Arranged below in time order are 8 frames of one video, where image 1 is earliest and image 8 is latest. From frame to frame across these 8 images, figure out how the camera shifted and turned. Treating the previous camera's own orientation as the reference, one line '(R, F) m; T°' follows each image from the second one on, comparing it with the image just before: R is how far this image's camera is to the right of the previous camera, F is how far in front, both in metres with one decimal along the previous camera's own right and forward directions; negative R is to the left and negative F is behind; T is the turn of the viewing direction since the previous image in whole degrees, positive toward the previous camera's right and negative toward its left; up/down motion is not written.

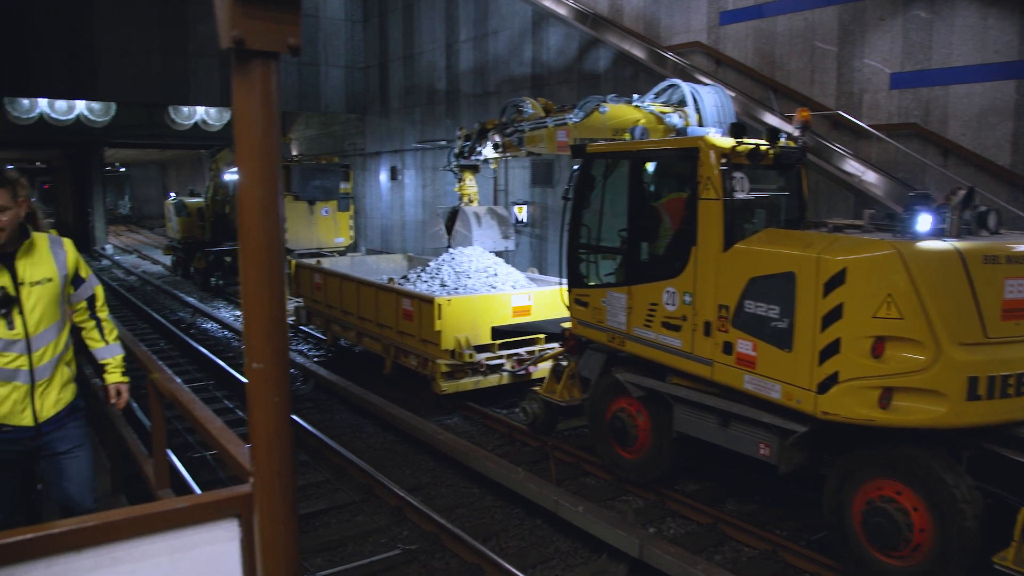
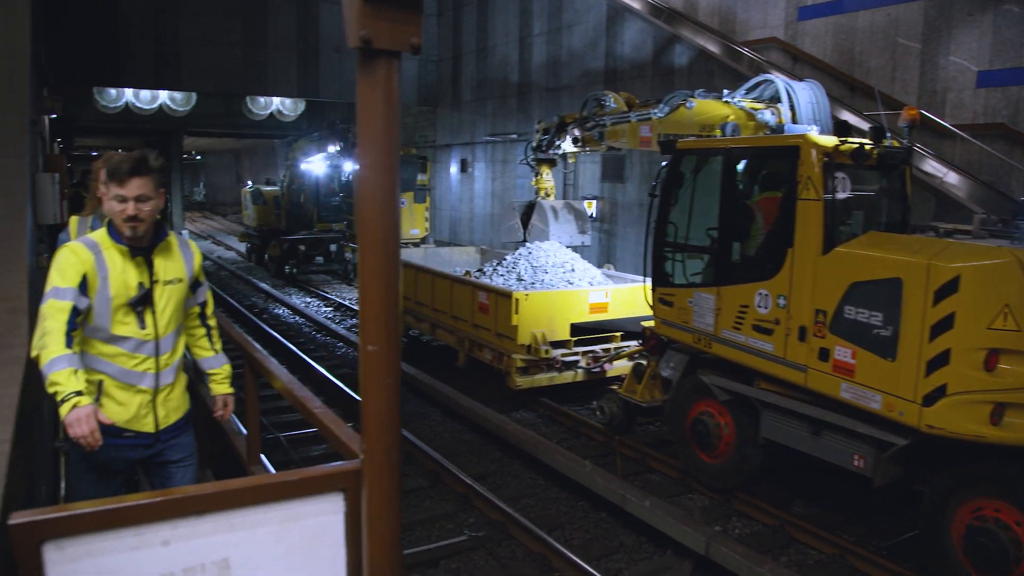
(-0.1, -0.1) m; -4°
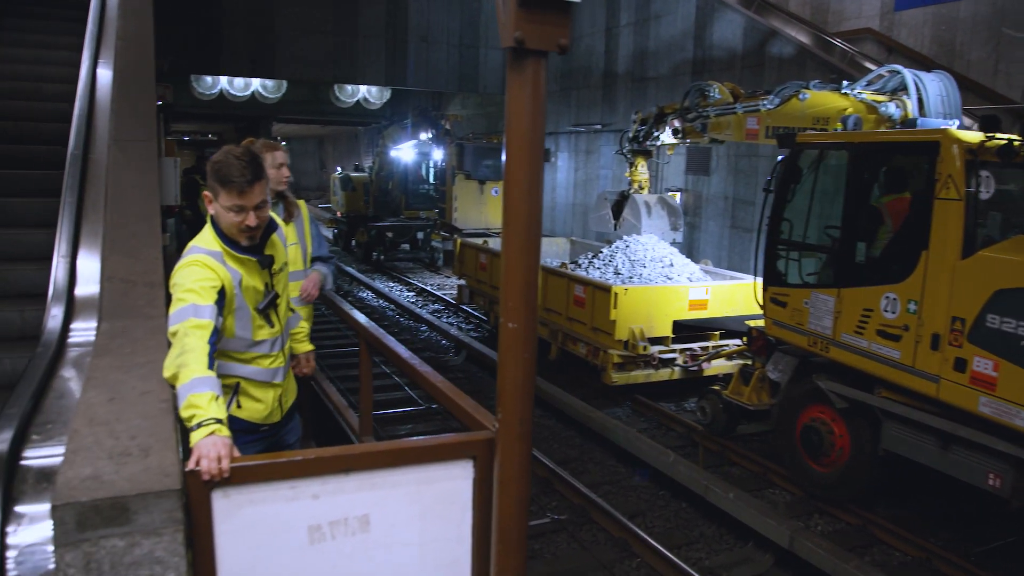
(-0.1, -0.1) m; -5°
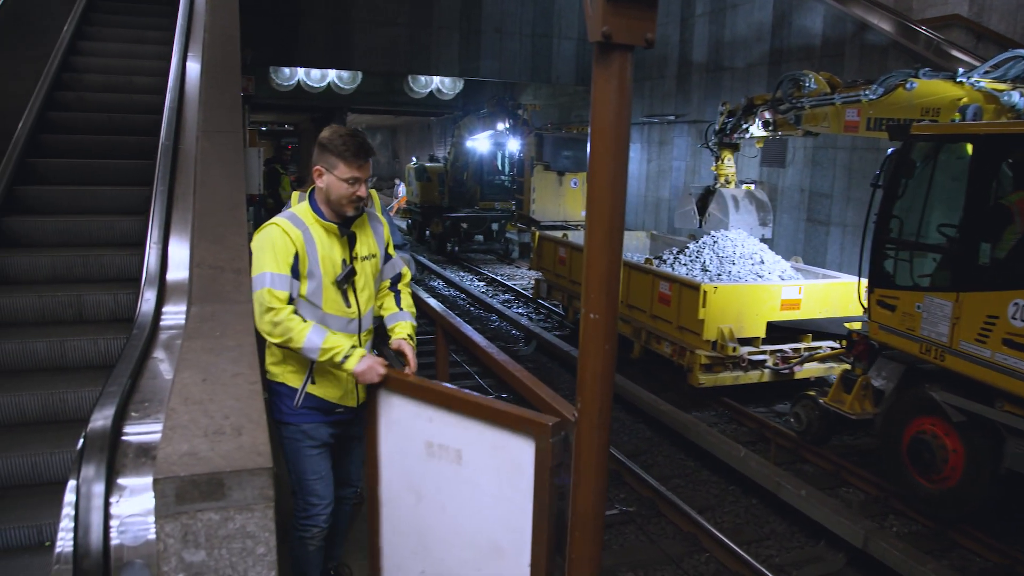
(0.0, 0.0) m; -5°
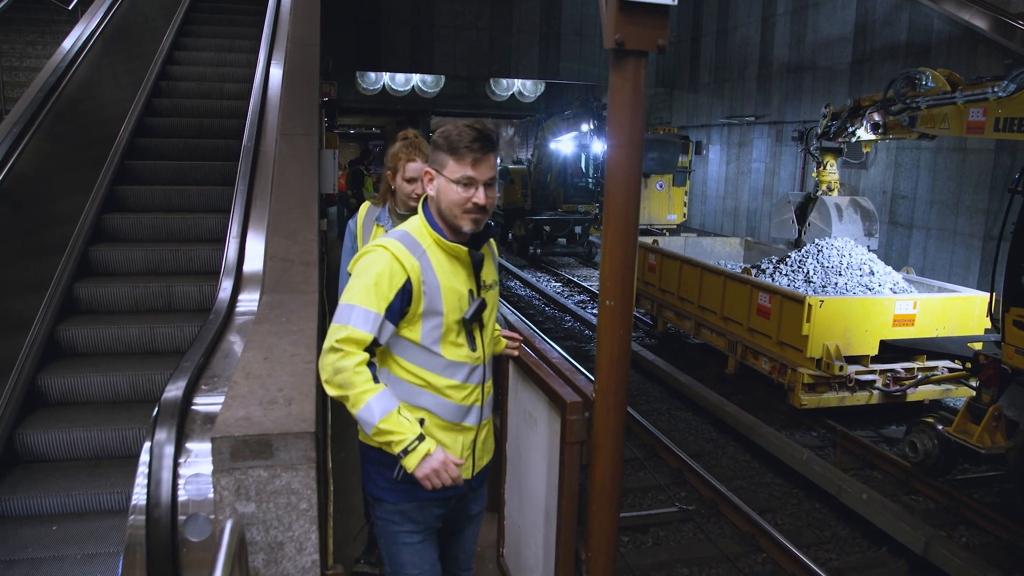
(+0.1, -0.2) m; -6°
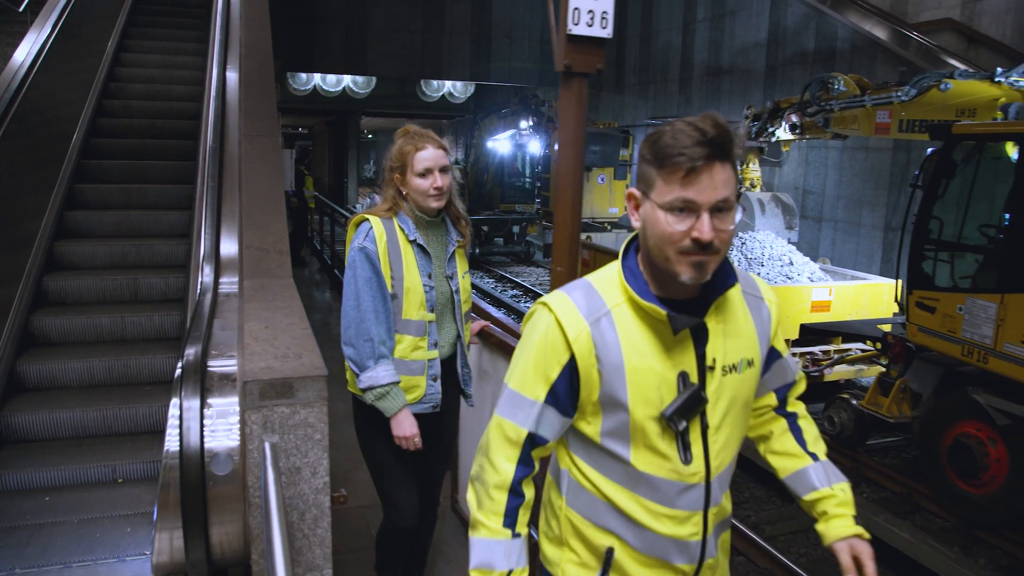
(-0.1, -0.5) m; +5°
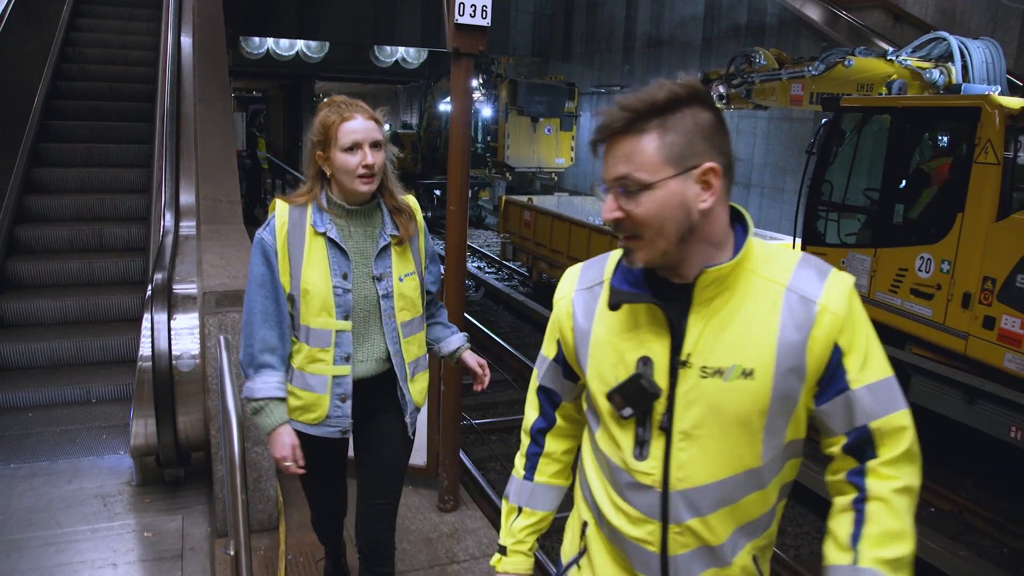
(+0.2, -0.7) m; +3°
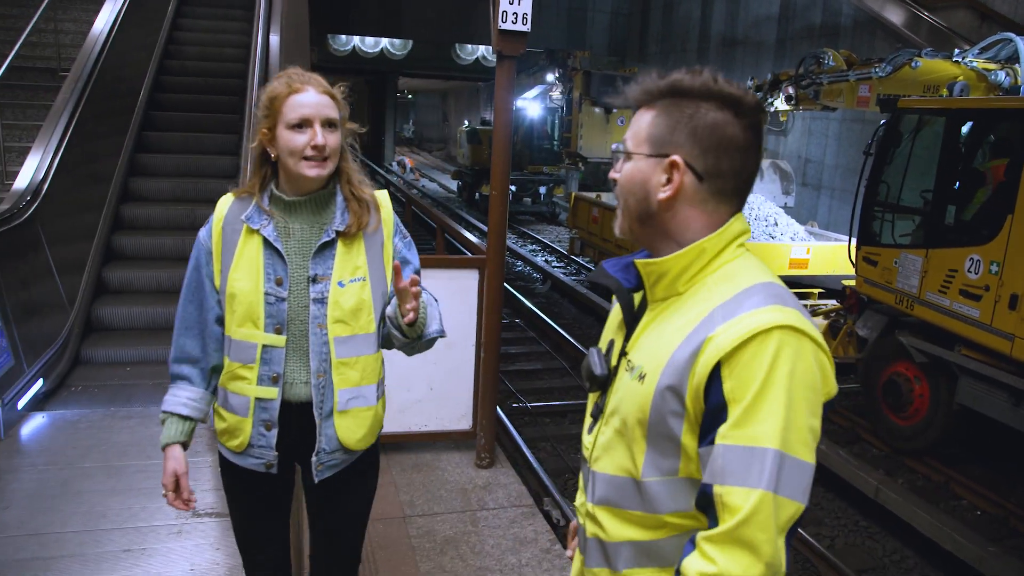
(+0.2, -0.4) m; -5°
